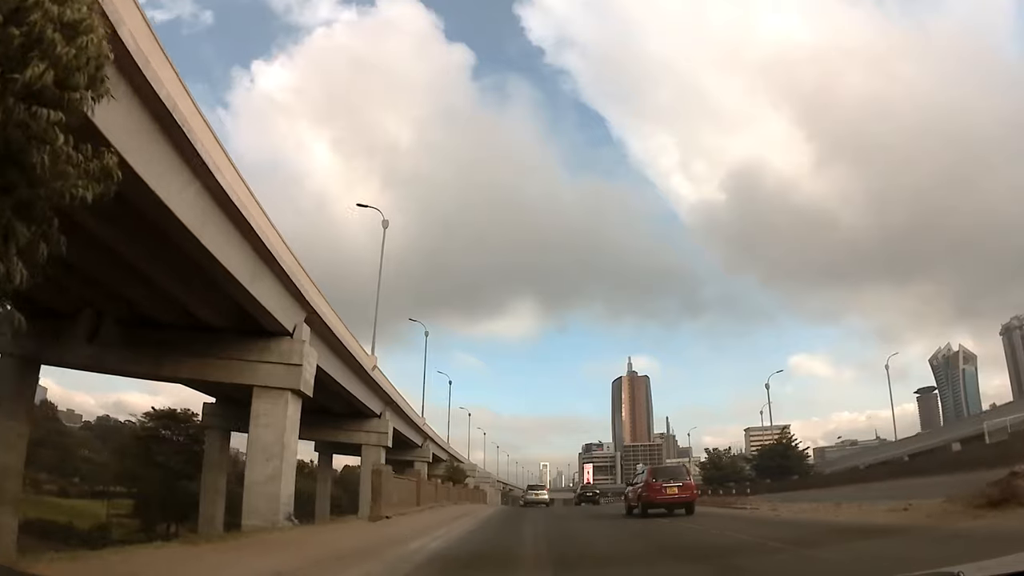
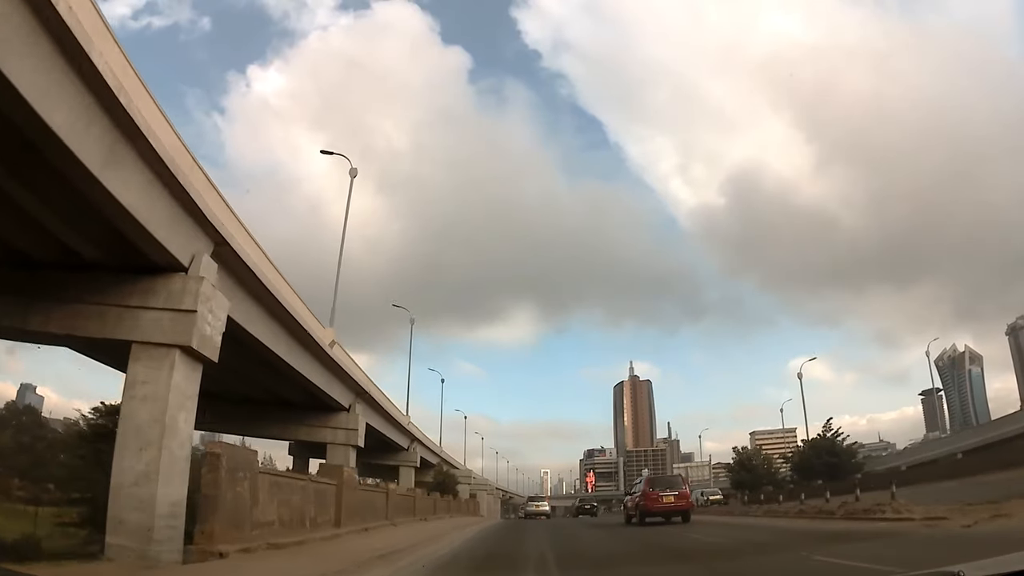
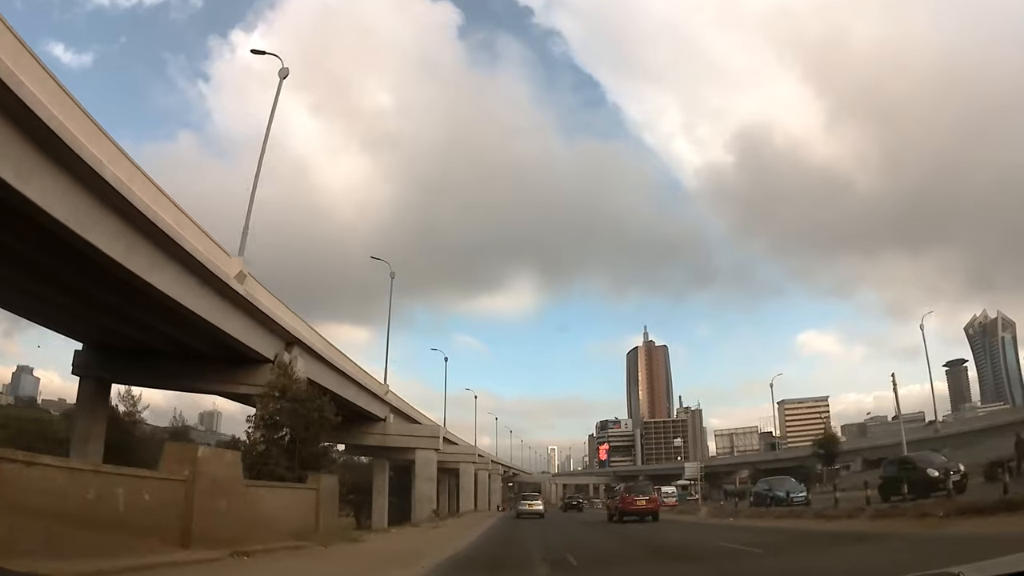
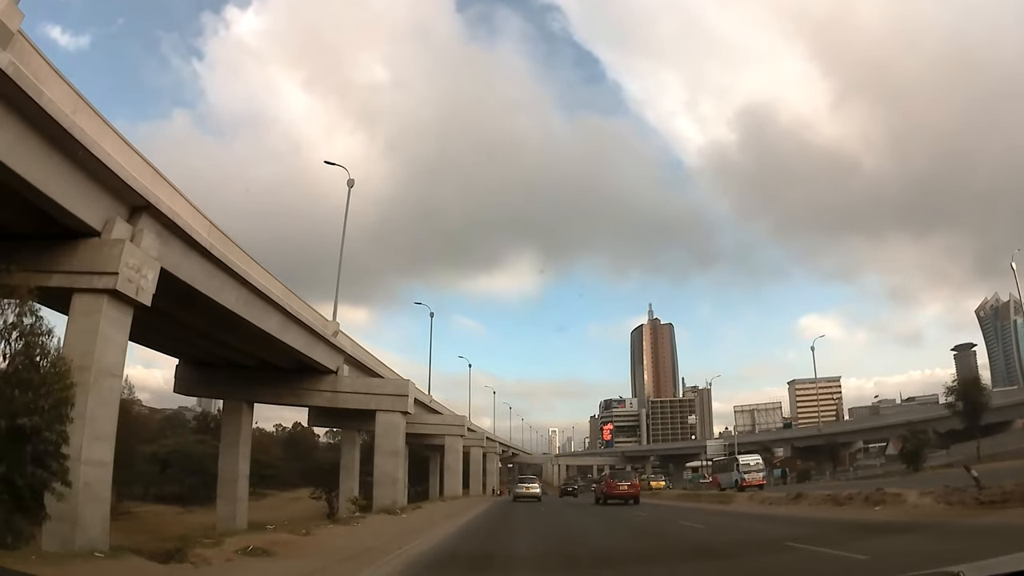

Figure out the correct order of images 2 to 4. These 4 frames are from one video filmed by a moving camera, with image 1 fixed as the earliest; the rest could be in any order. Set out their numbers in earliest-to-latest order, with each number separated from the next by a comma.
2, 3, 4
